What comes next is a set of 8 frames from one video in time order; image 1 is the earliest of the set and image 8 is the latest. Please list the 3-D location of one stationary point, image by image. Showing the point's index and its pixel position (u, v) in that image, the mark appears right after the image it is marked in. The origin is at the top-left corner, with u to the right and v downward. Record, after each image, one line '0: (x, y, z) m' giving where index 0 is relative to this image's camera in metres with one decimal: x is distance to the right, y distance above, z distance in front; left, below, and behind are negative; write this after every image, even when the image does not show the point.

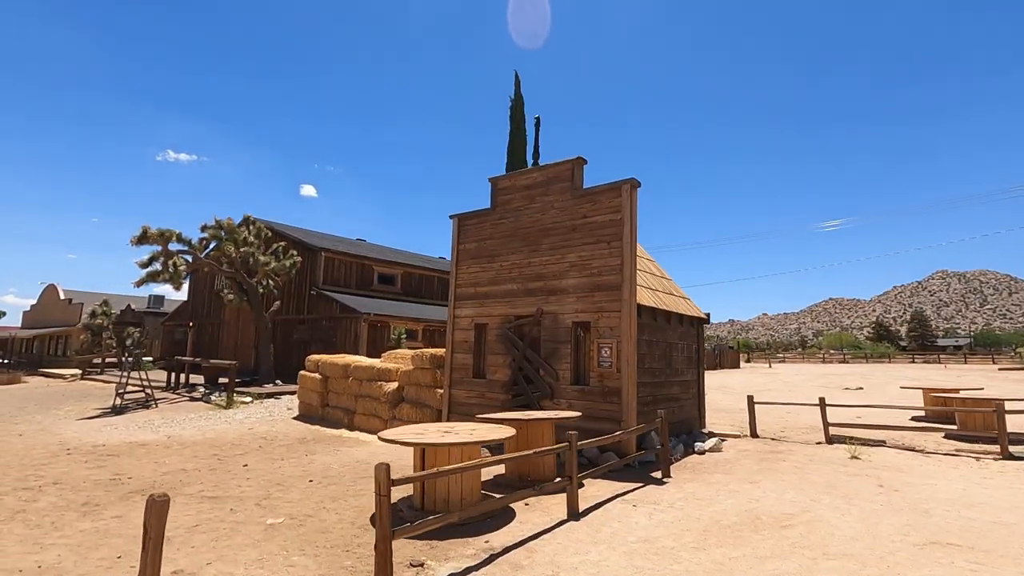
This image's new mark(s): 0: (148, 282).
0: (-12.3, +0.2, +18.2) m
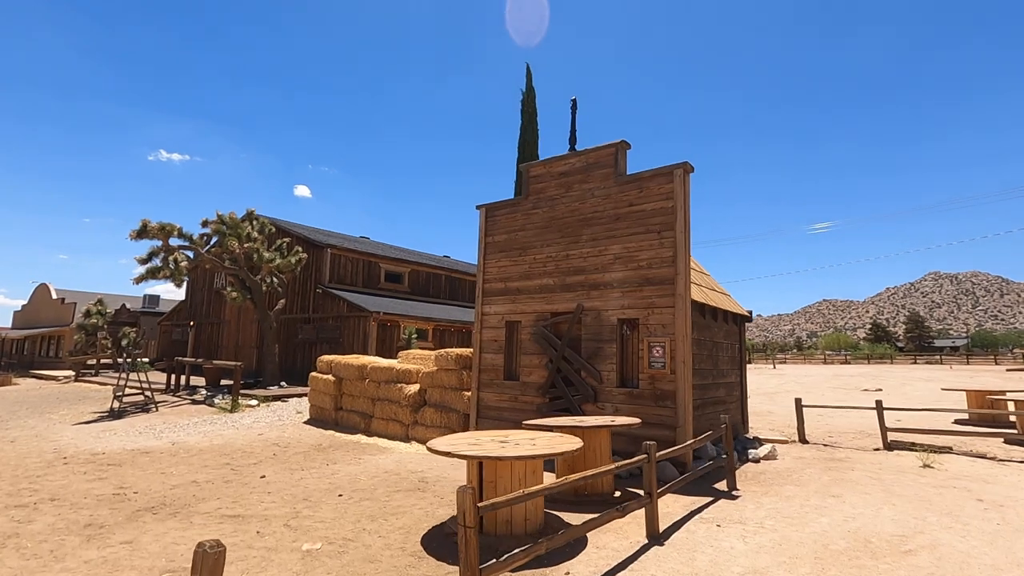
0: (-11.7, +0.3, +17.3) m
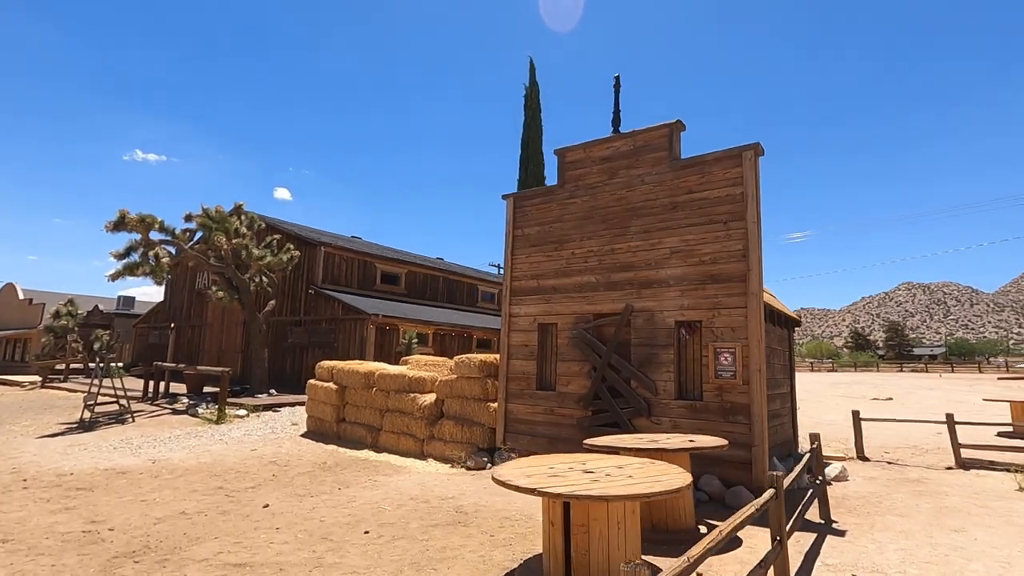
0: (-11.4, +0.4, +15.7) m
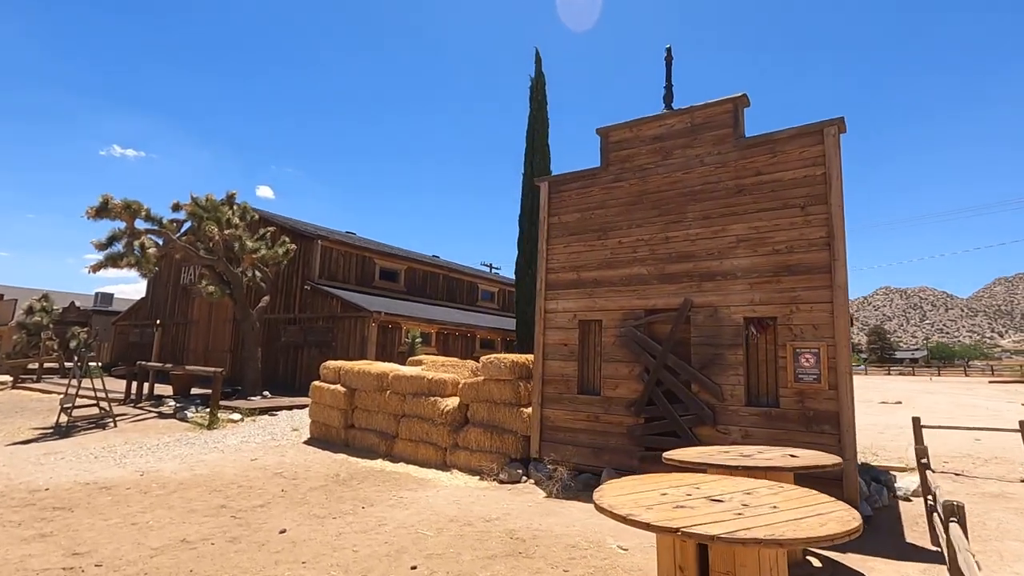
0: (-10.9, +0.6, +14.5) m
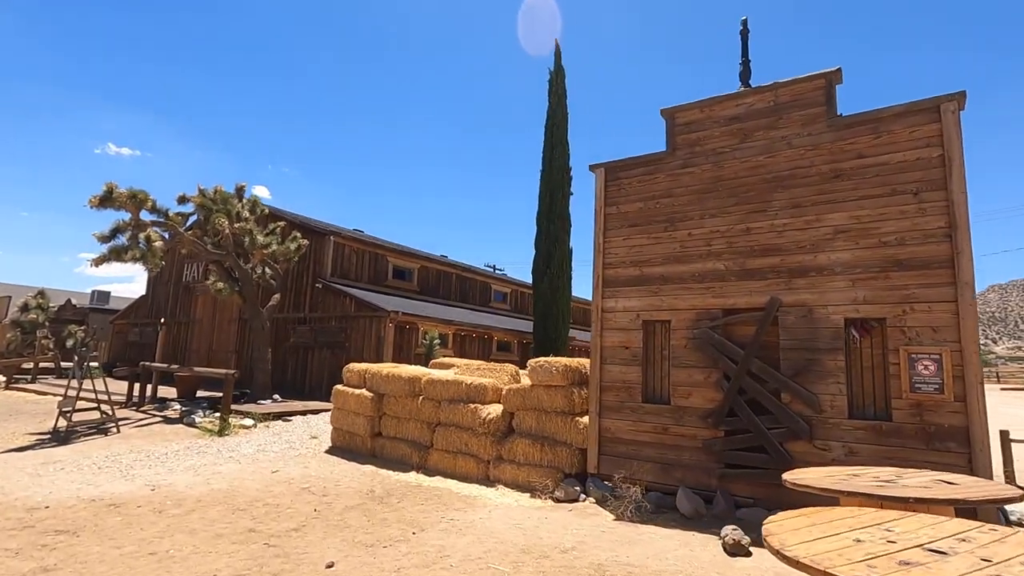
0: (-10.1, +0.7, +13.5) m
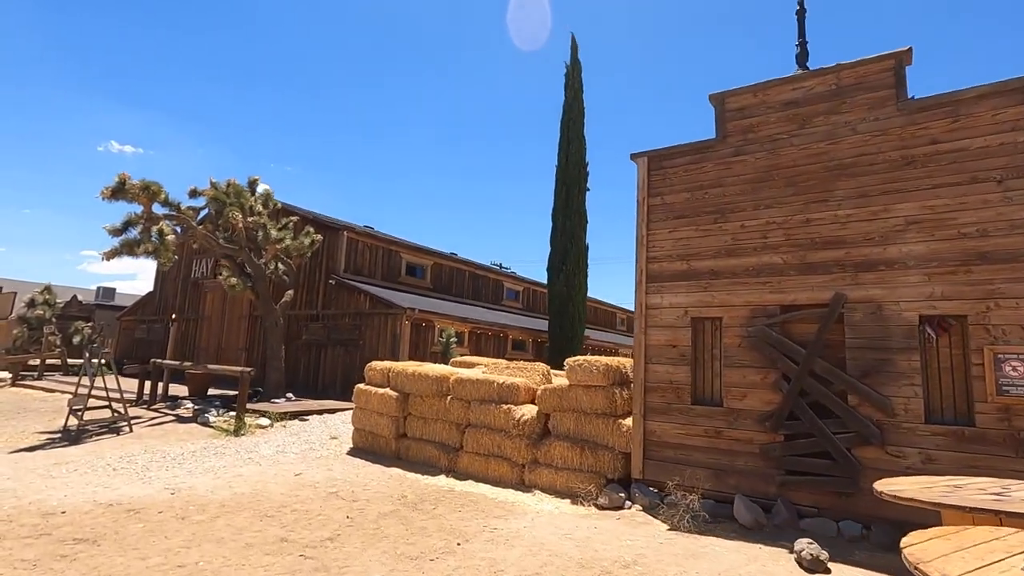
0: (-9.6, +0.8, +13.1) m
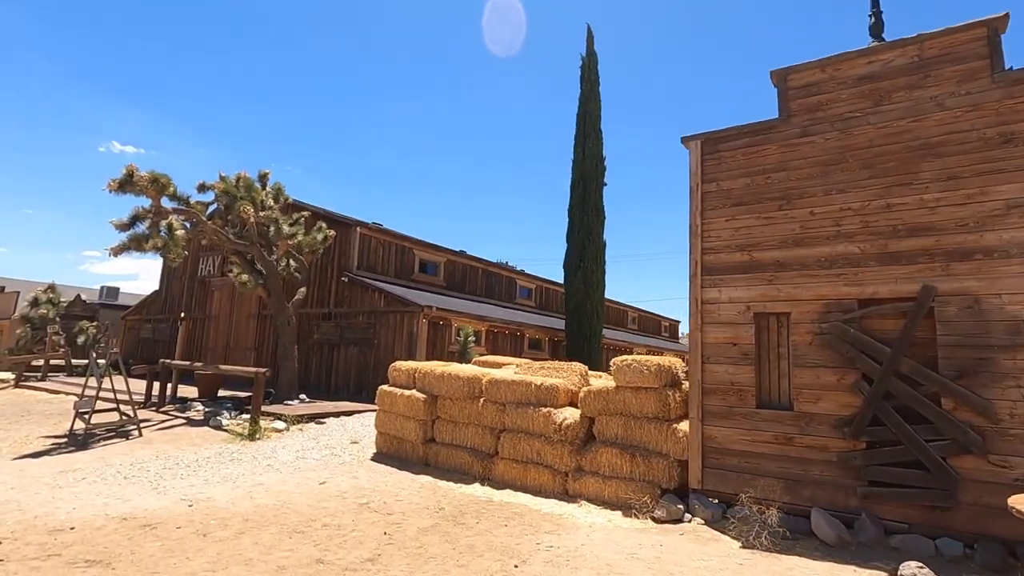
0: (-9.0, +0.9, +12.6) m
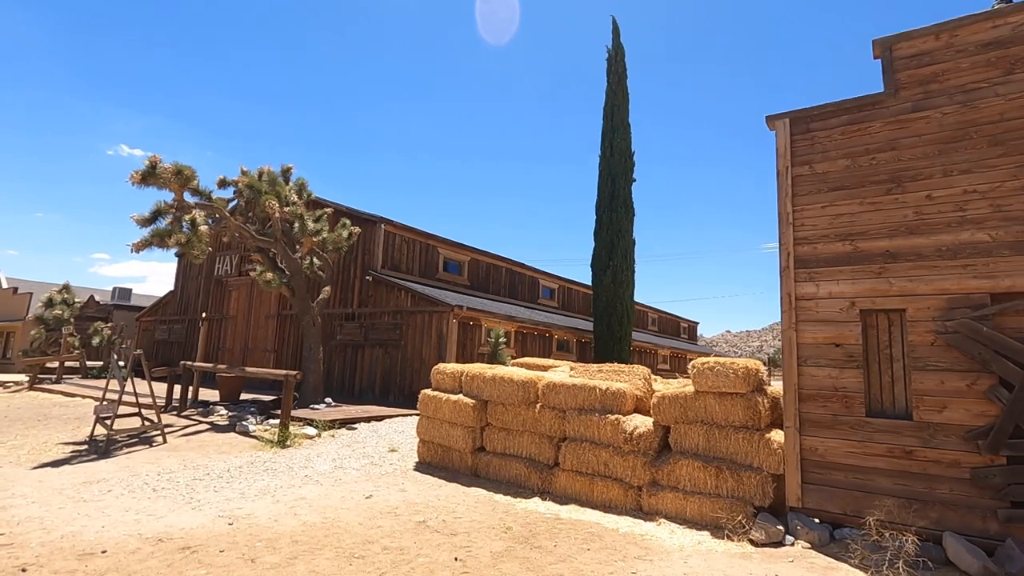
0: (-8.1, +0.9, +12.0) m
